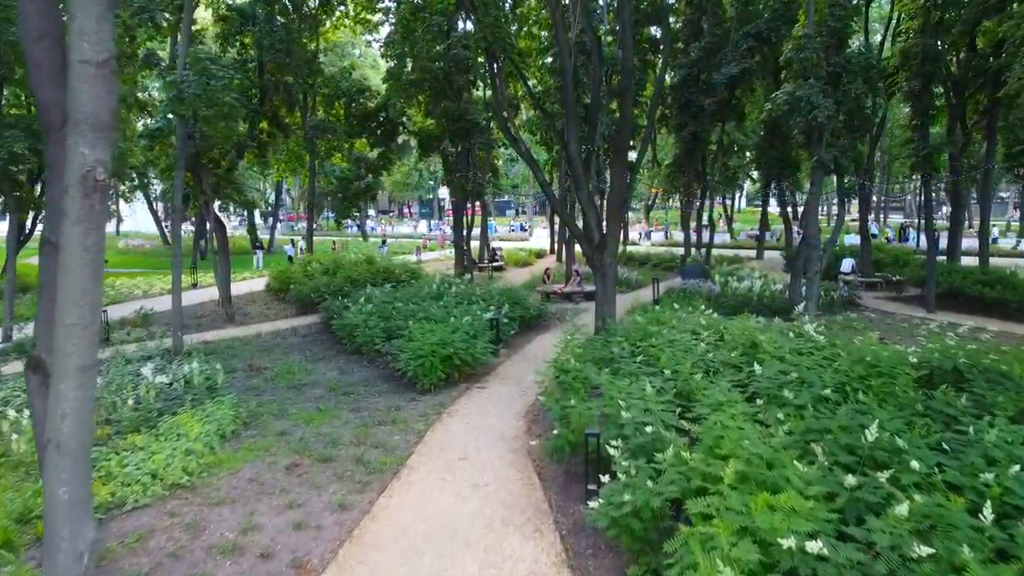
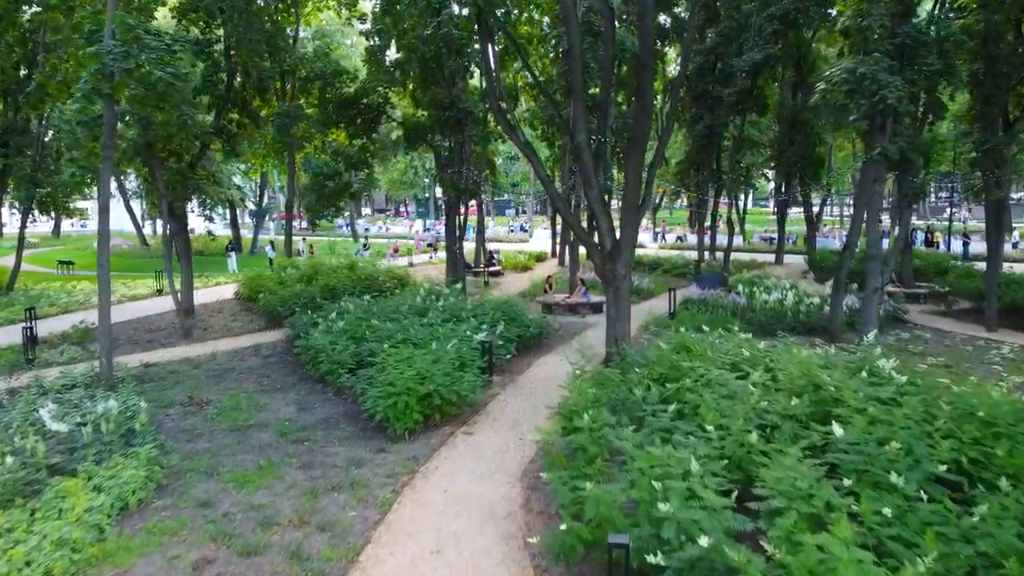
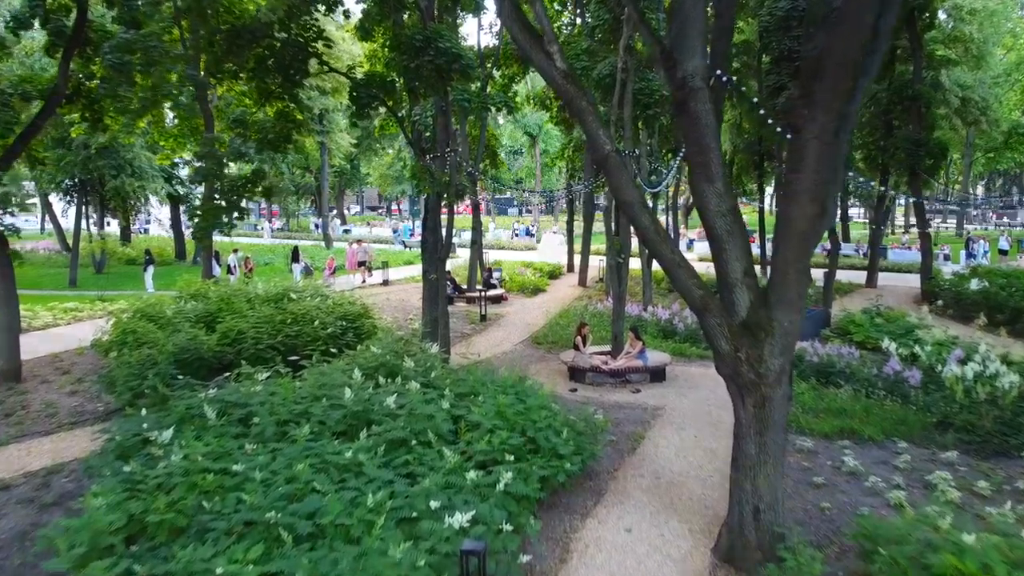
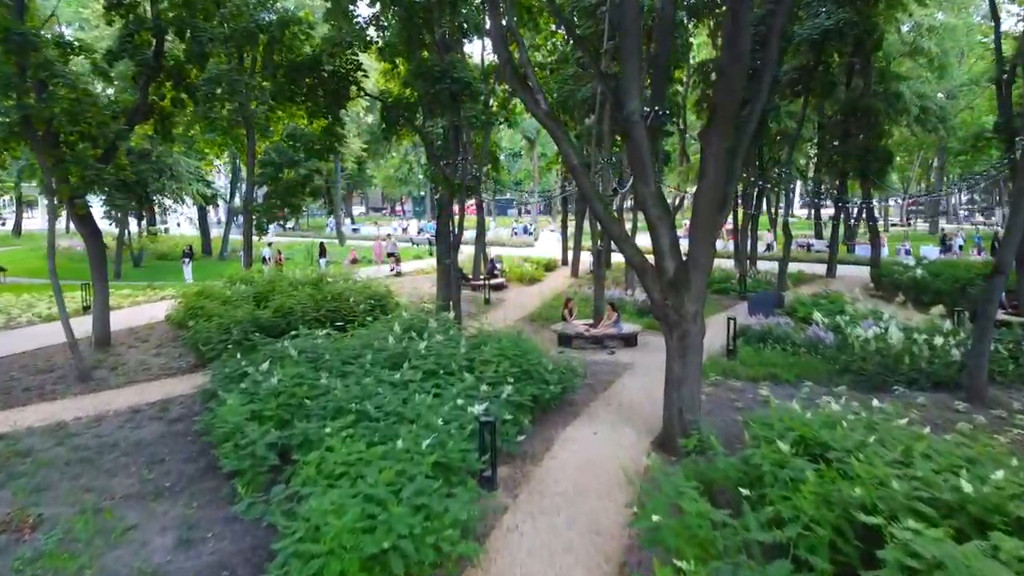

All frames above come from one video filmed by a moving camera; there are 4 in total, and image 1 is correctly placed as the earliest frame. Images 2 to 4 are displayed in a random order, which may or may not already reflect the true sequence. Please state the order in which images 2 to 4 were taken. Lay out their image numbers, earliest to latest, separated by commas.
2, 4, 3
